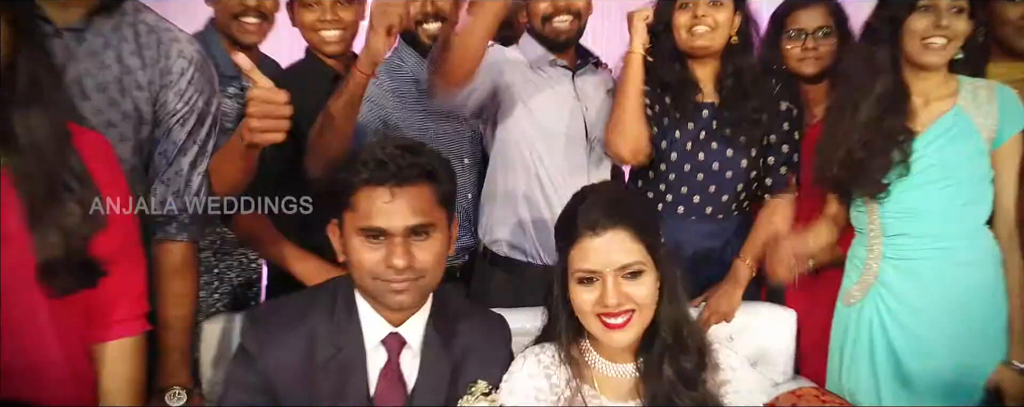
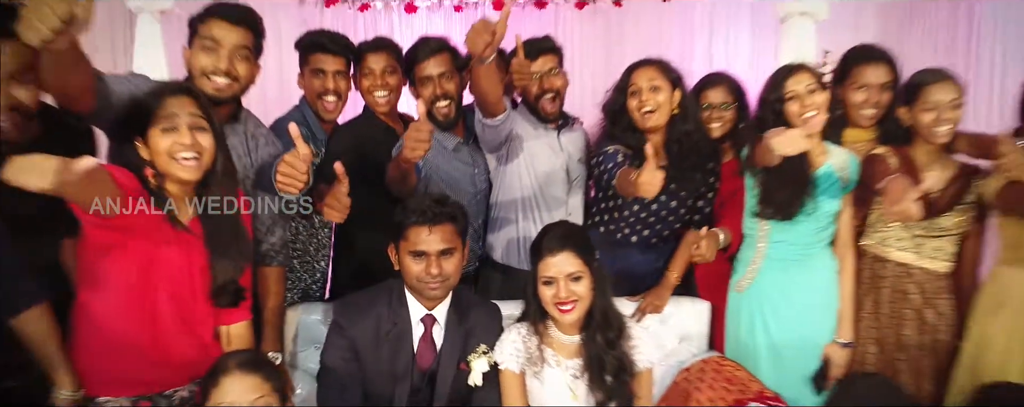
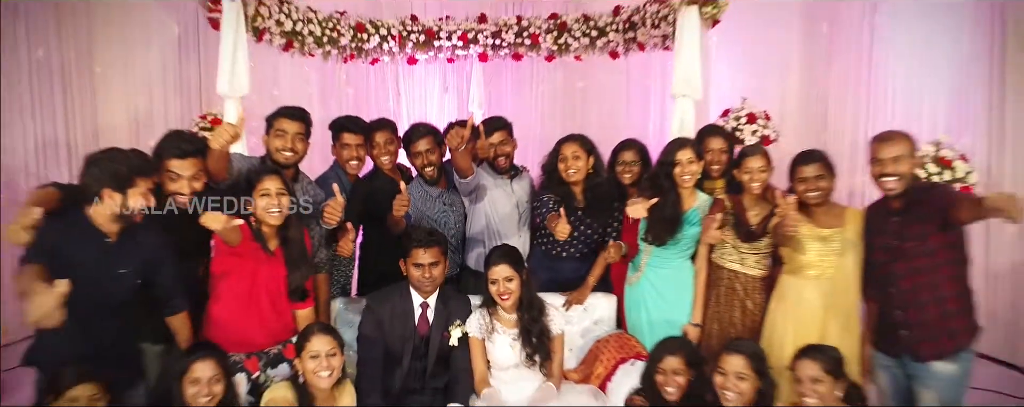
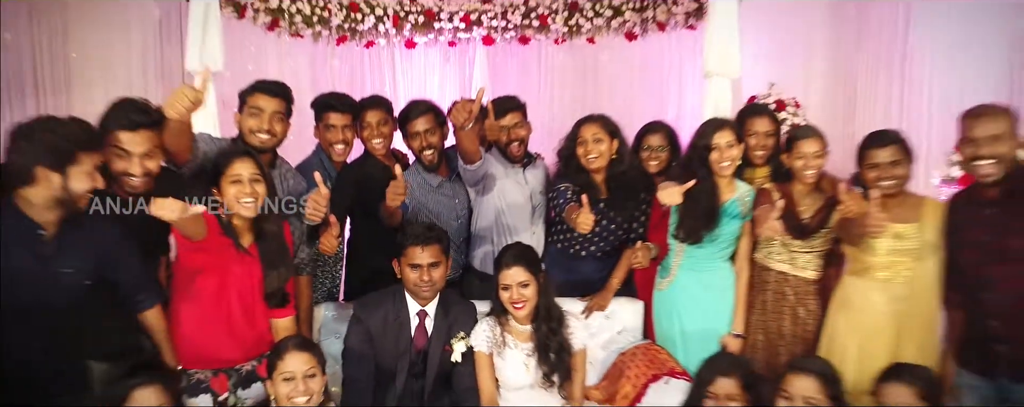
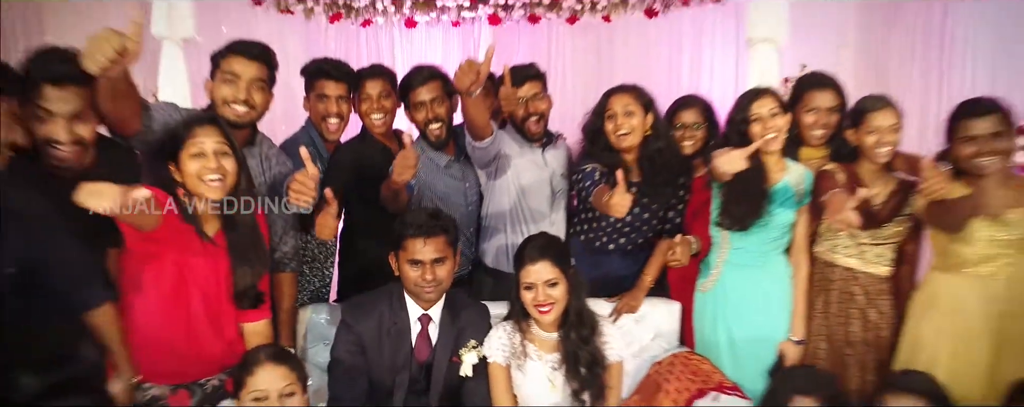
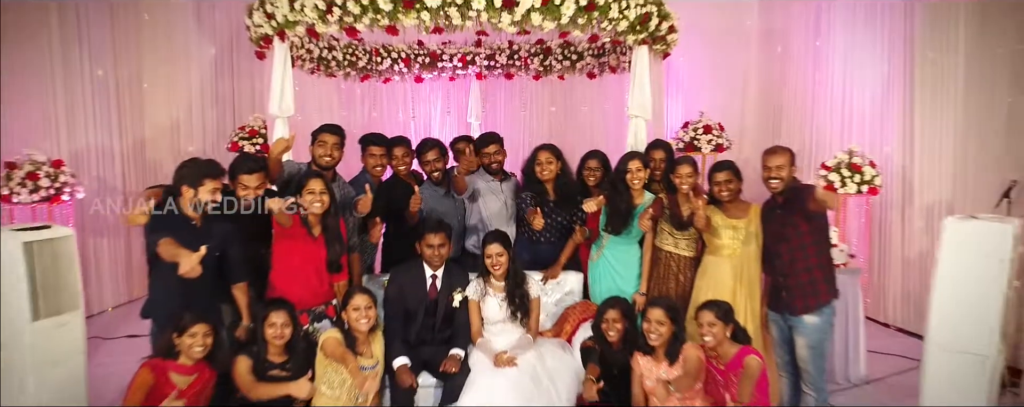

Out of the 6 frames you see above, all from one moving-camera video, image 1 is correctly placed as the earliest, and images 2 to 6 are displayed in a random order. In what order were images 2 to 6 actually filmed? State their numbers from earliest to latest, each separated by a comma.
2, 5, 4, 3, 6
